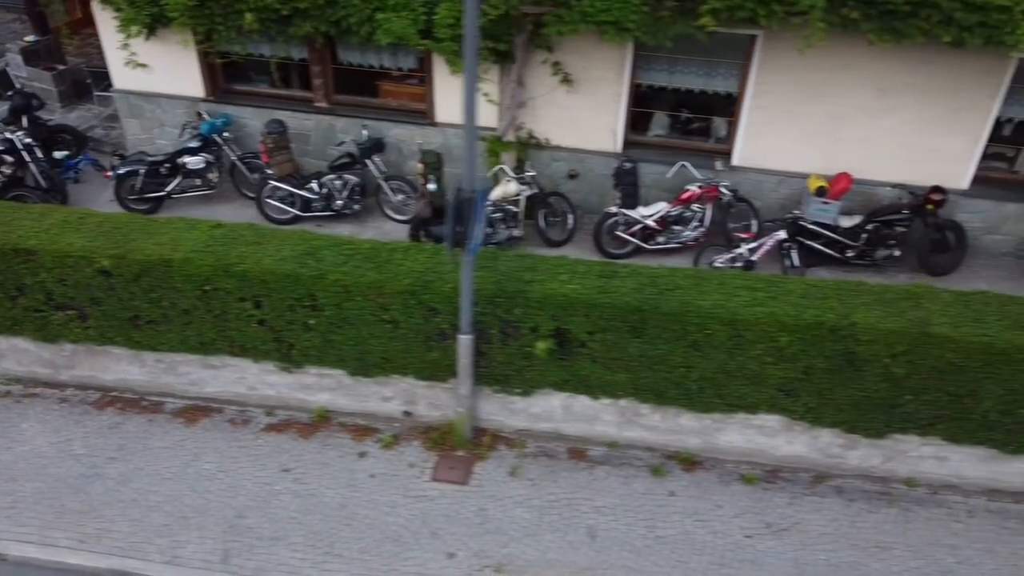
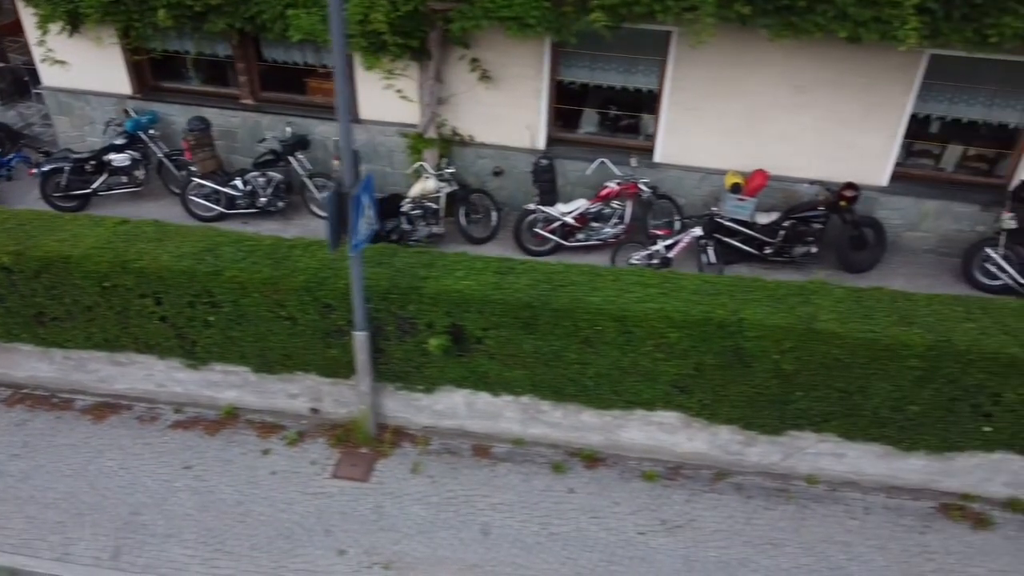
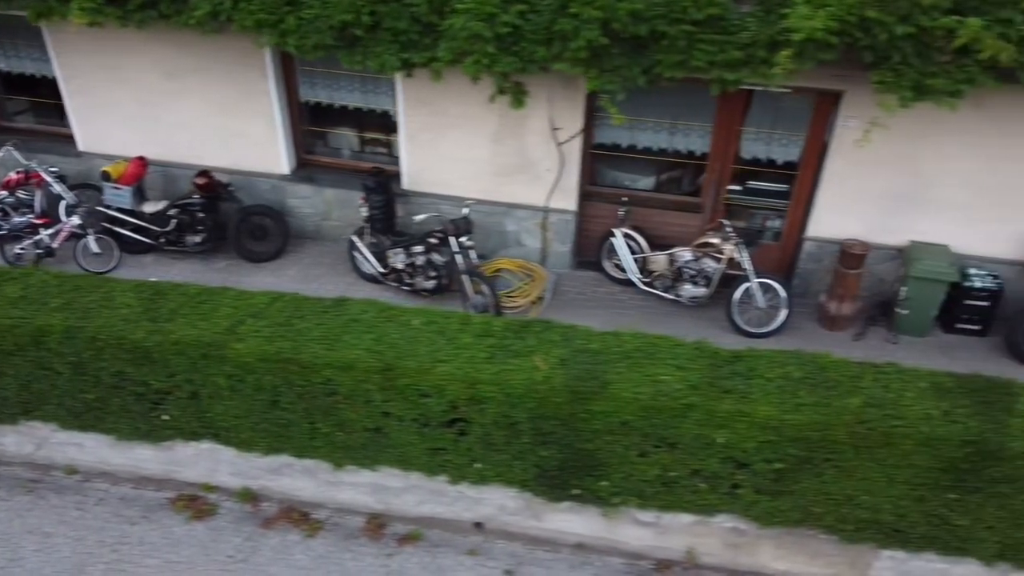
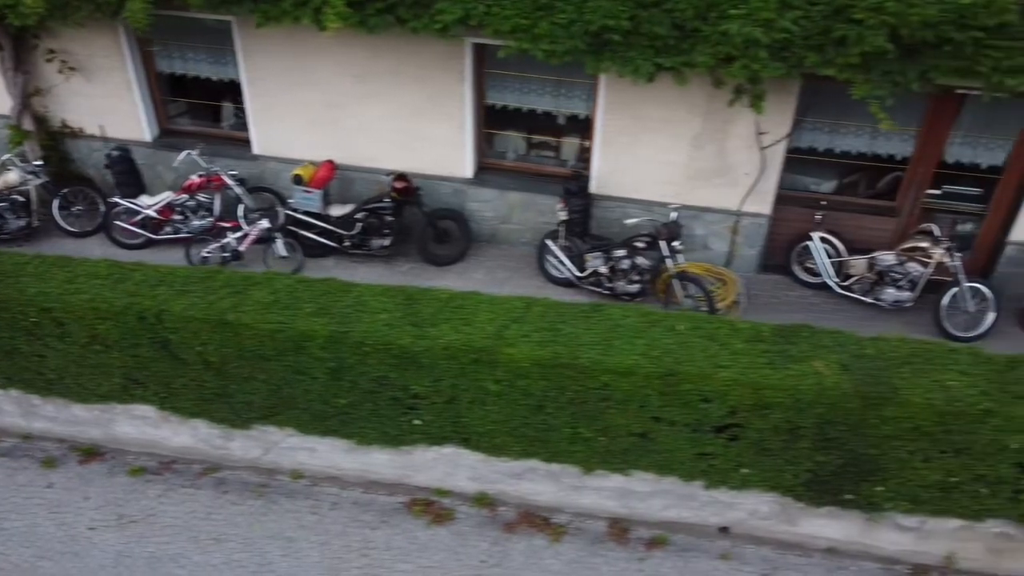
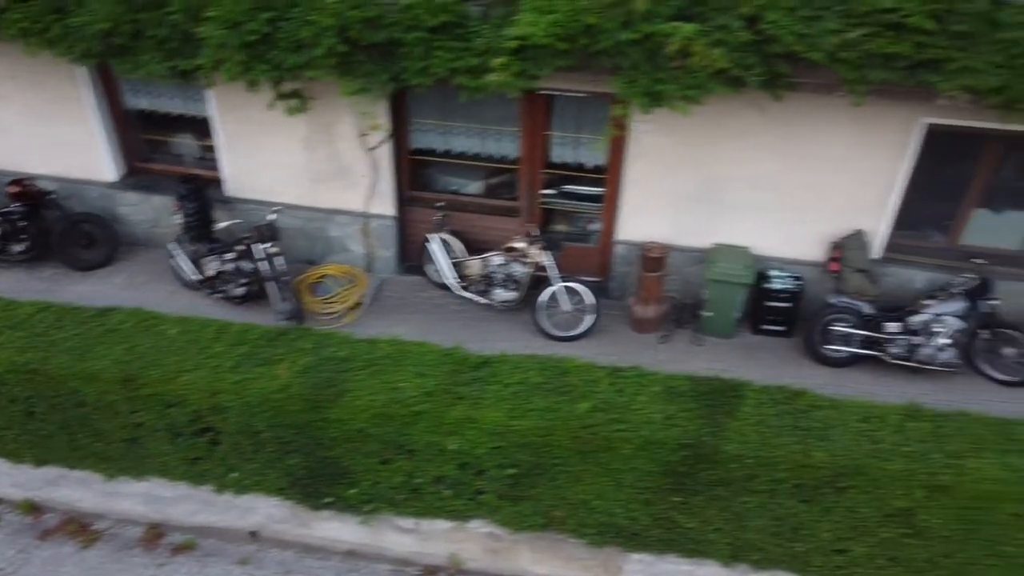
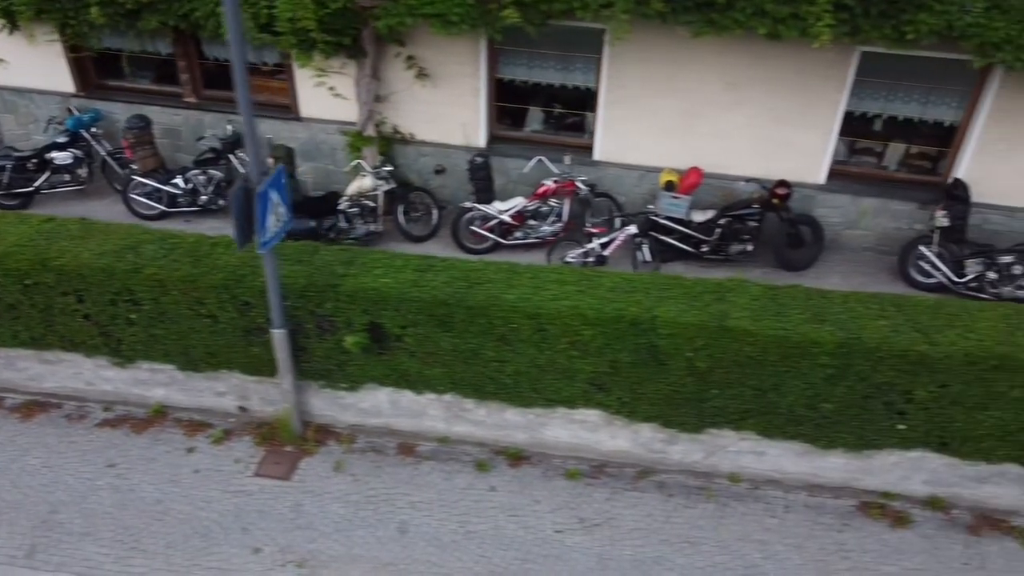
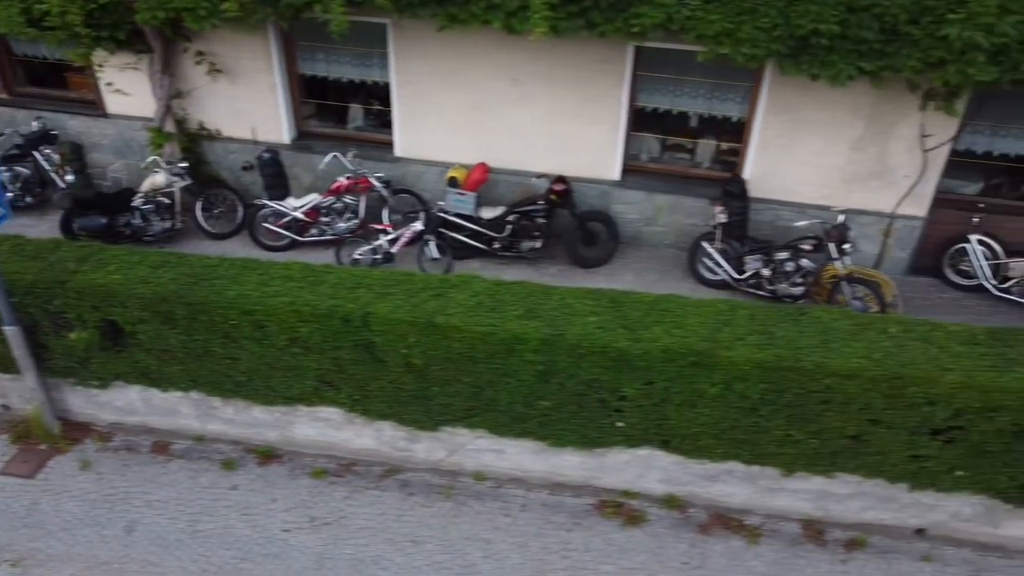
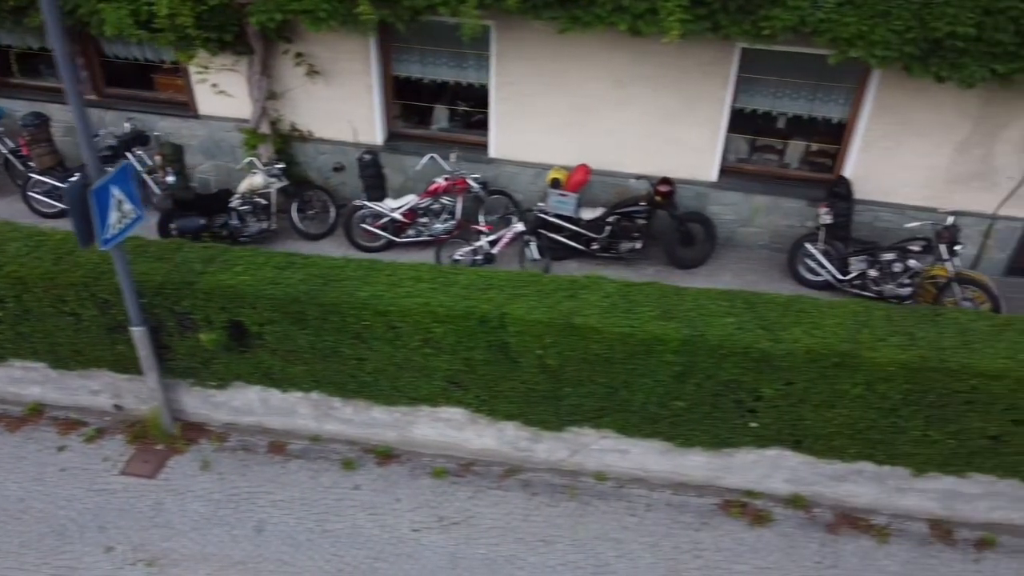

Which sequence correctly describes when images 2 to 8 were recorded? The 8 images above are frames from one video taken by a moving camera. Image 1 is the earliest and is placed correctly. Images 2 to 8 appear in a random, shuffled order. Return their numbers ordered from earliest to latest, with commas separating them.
2, 6, 8, 7, 4, 3, 5
